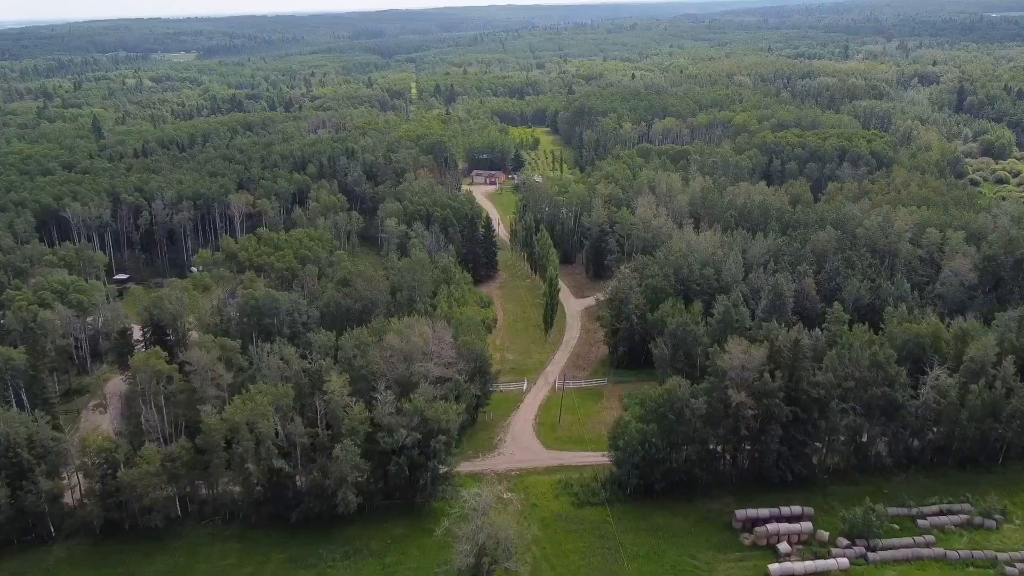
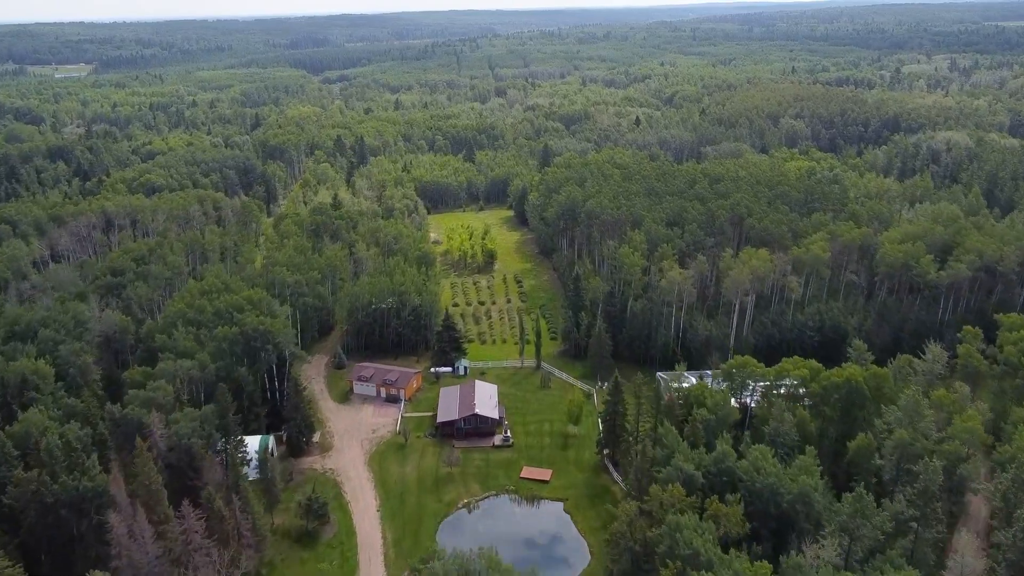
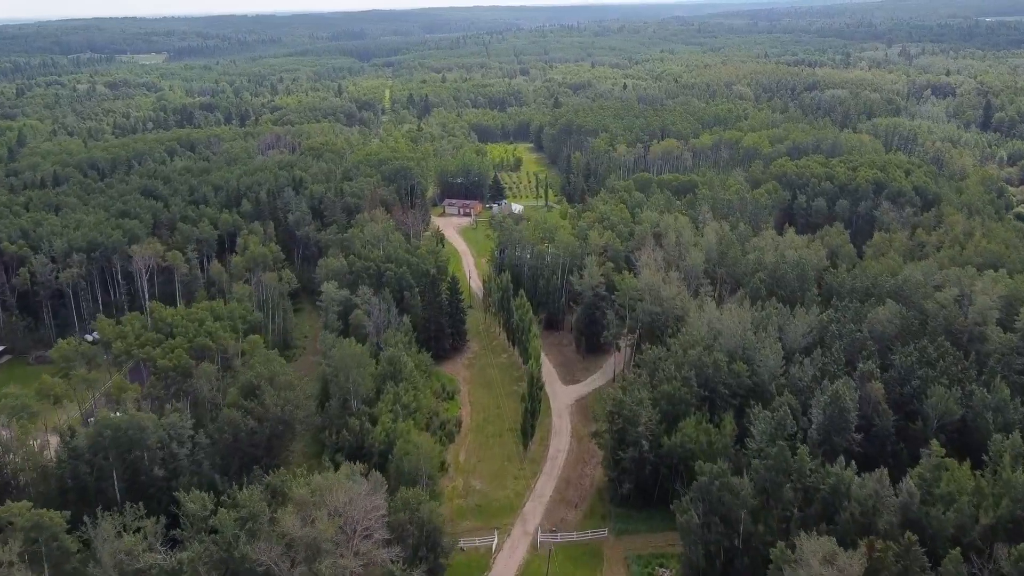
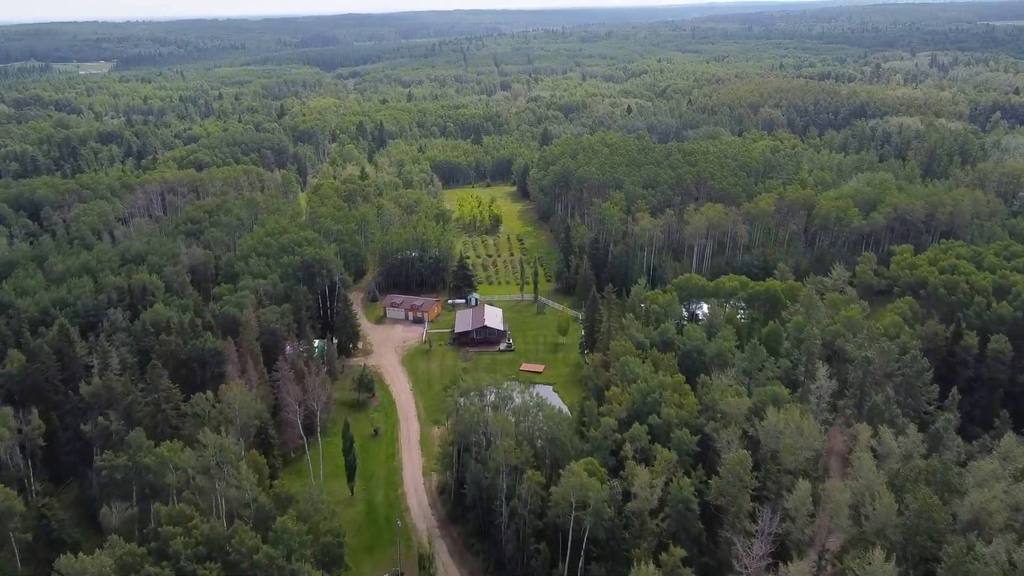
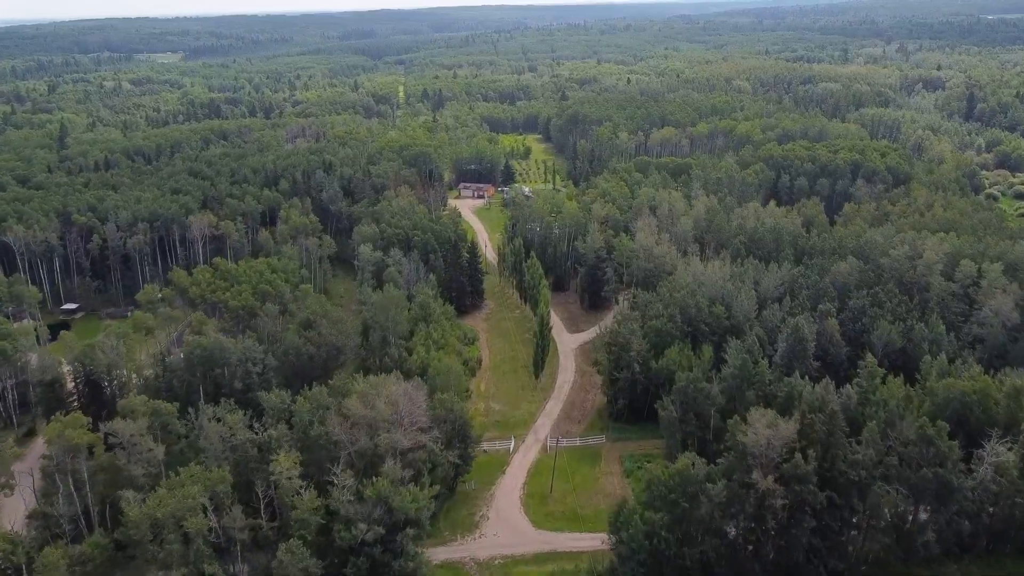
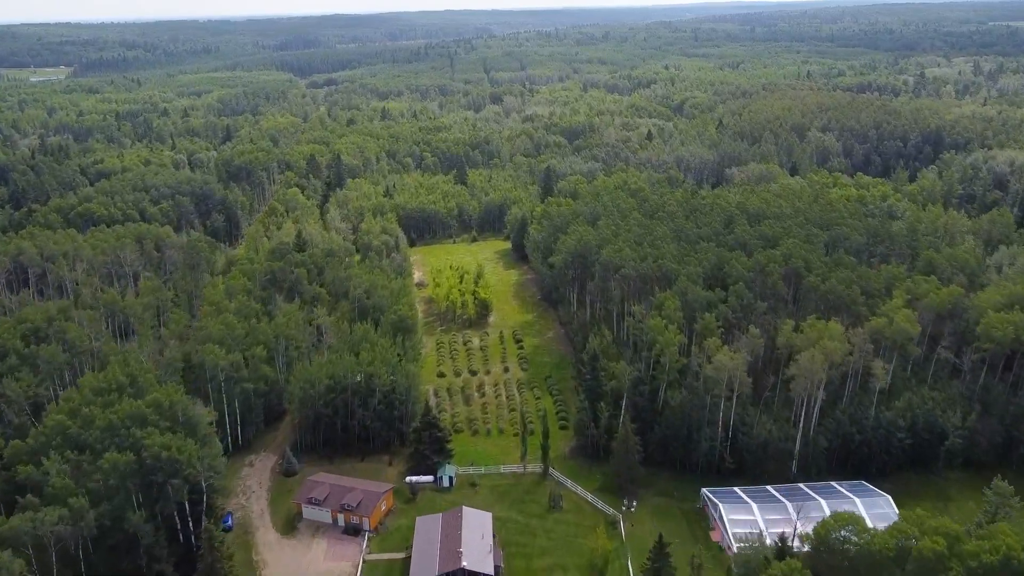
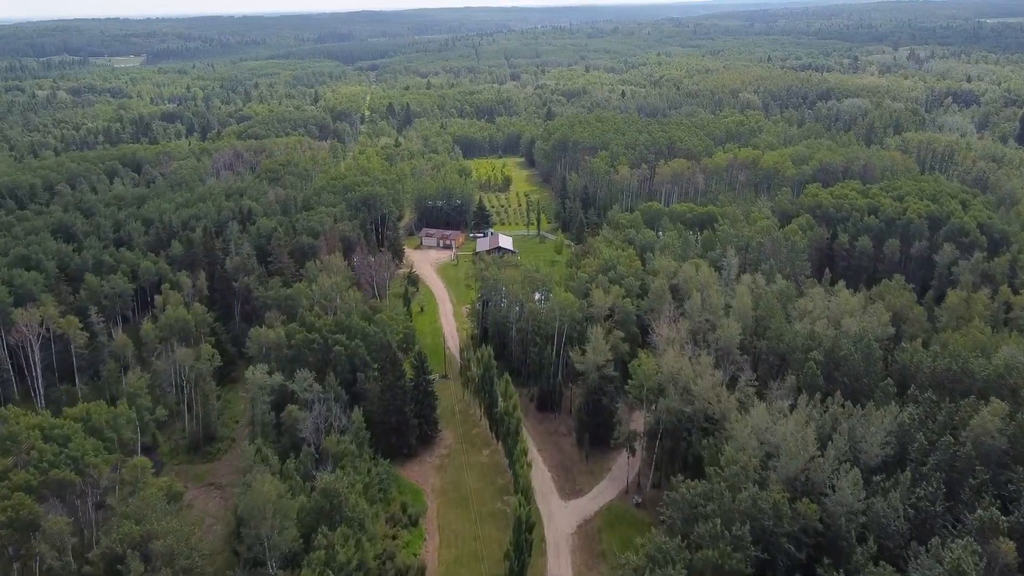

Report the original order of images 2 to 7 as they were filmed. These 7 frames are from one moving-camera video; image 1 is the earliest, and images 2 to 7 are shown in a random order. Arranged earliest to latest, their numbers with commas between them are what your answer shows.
5, 3, 7, 4, 2, 6
